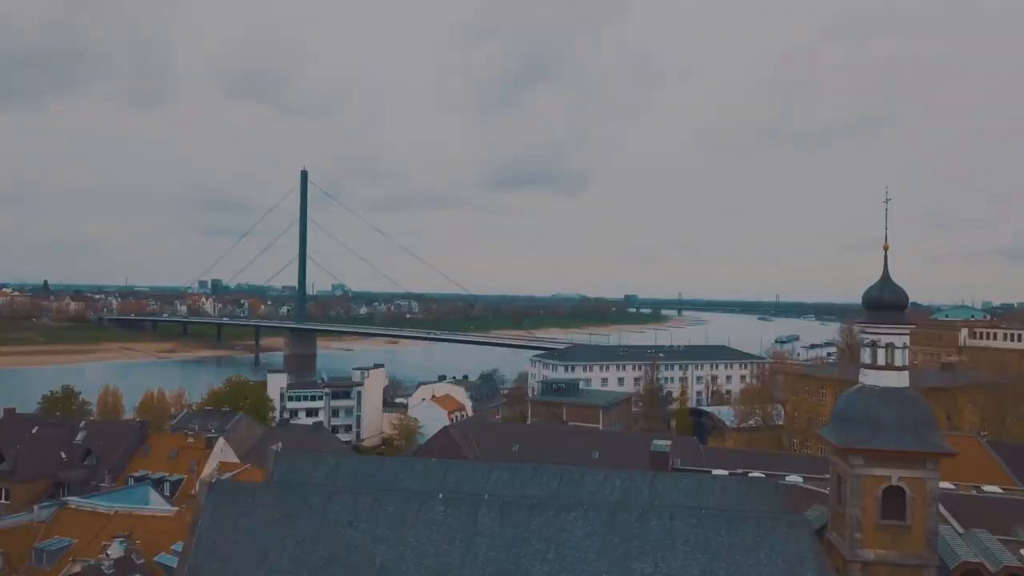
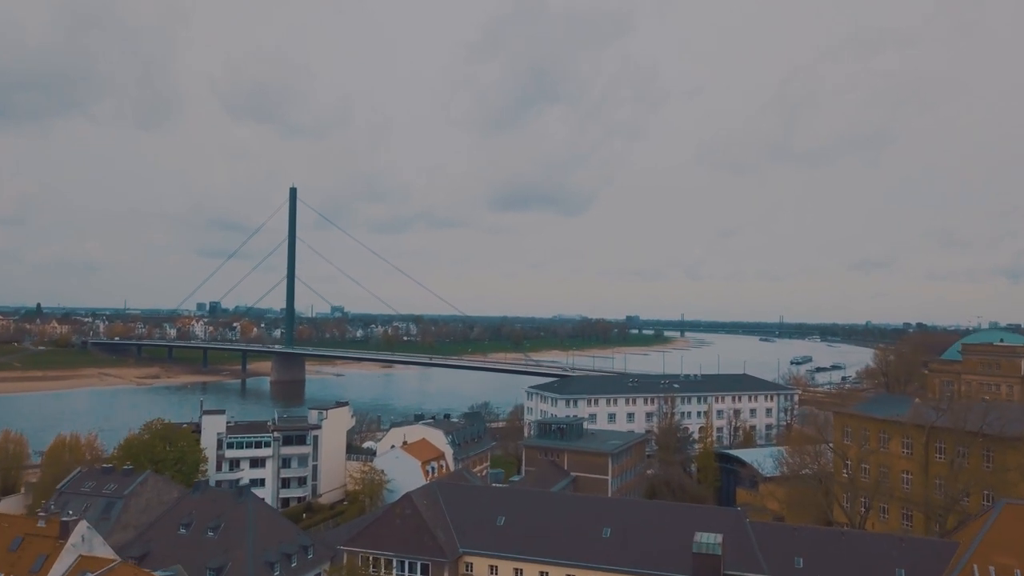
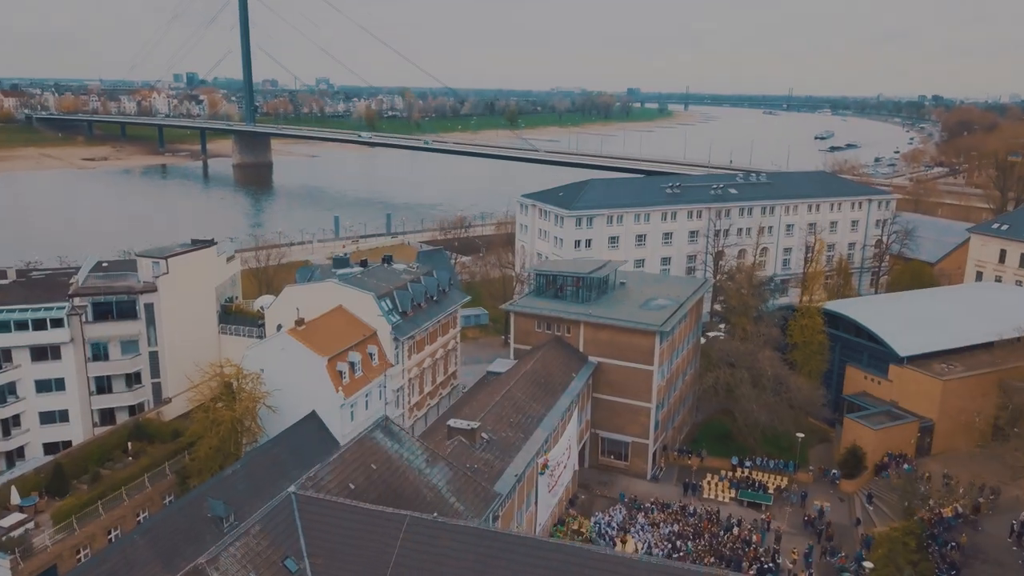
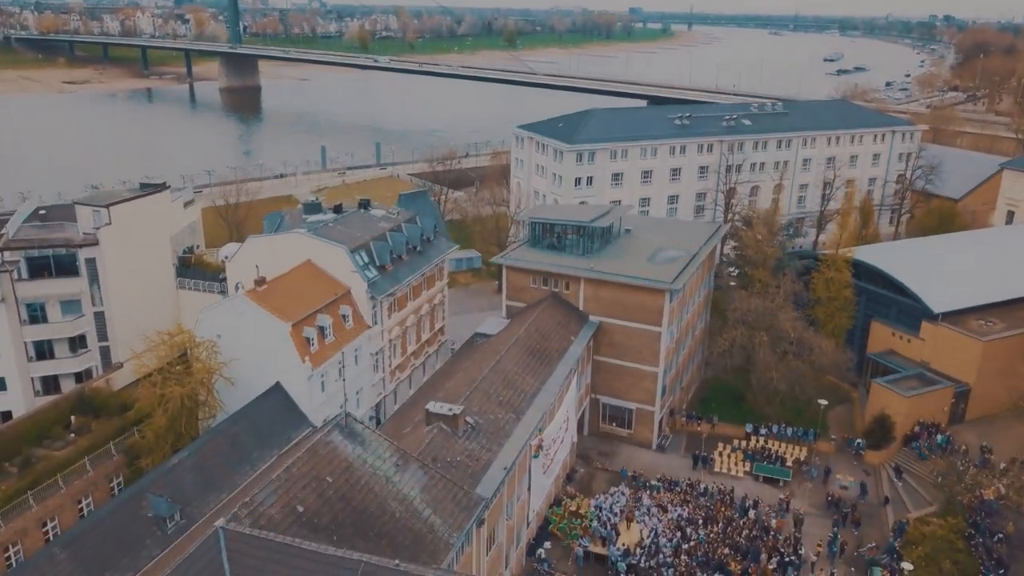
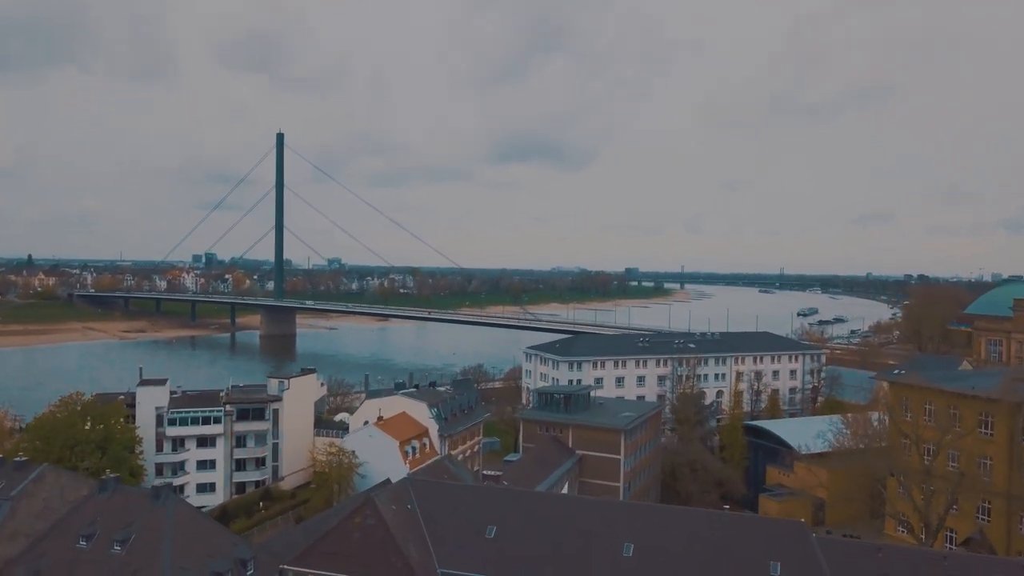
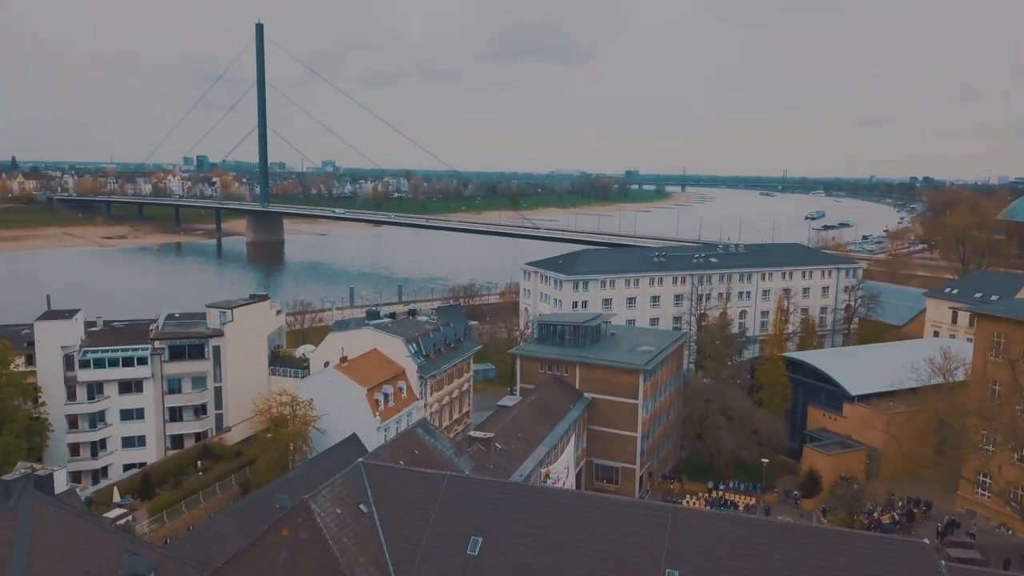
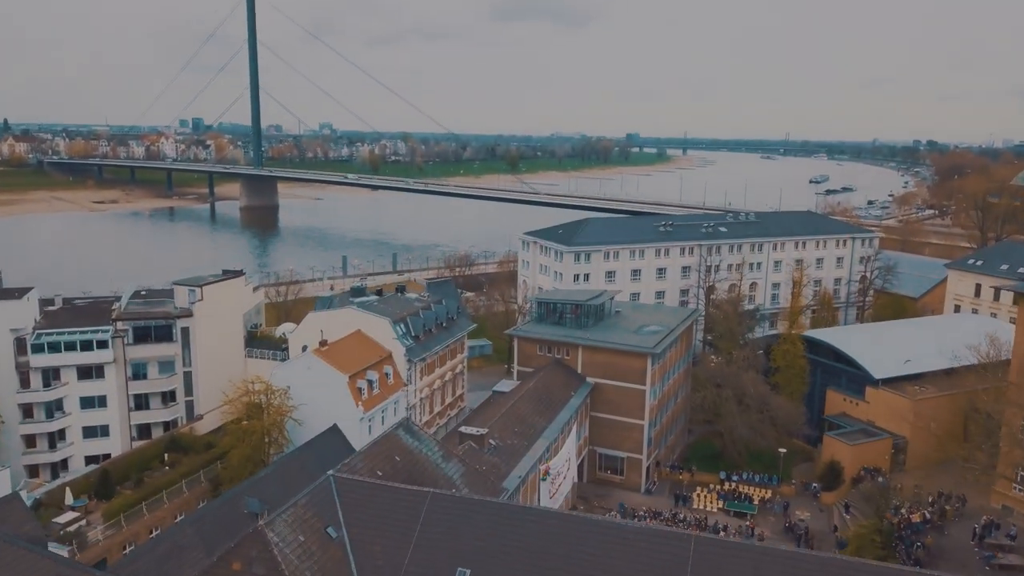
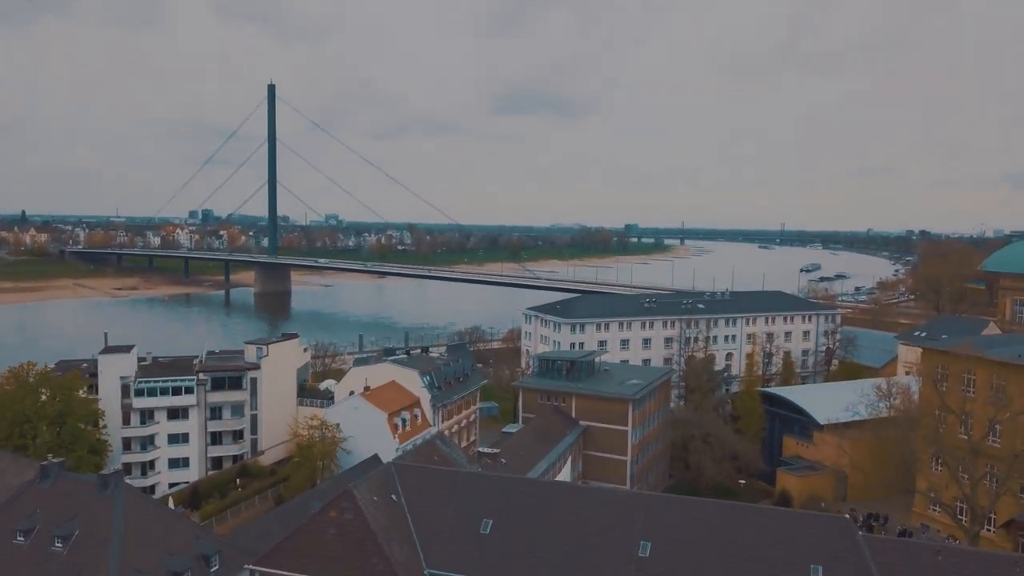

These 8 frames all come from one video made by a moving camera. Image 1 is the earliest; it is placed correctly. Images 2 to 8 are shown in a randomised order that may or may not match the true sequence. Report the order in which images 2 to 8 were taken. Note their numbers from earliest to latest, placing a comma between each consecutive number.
2, 5, 8, 6, 7, 3, 4
